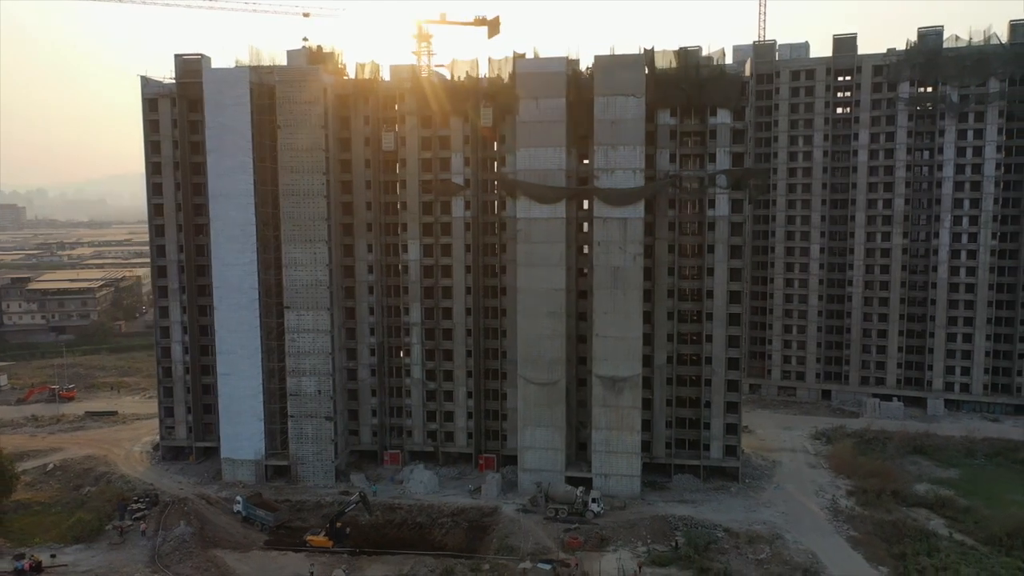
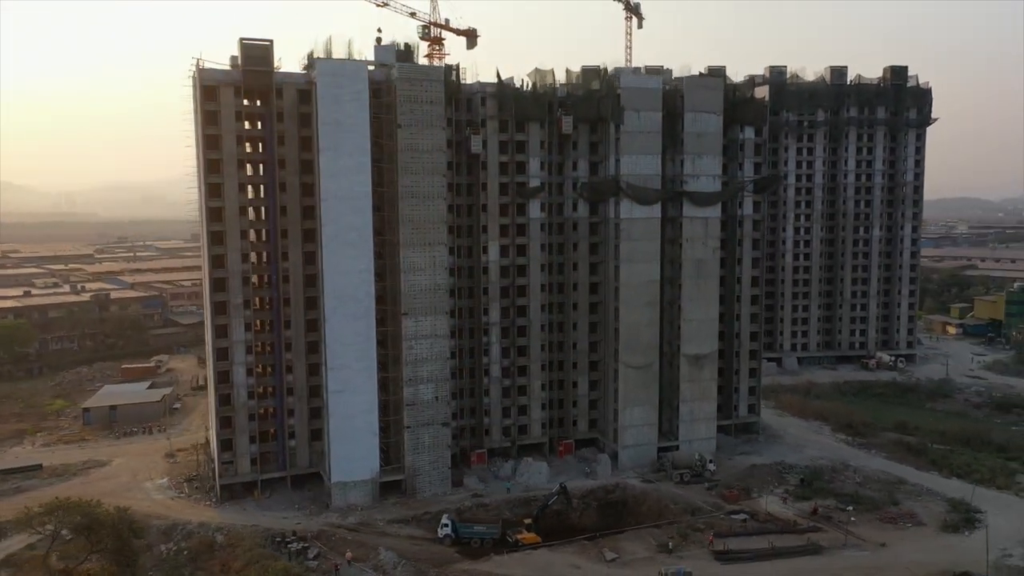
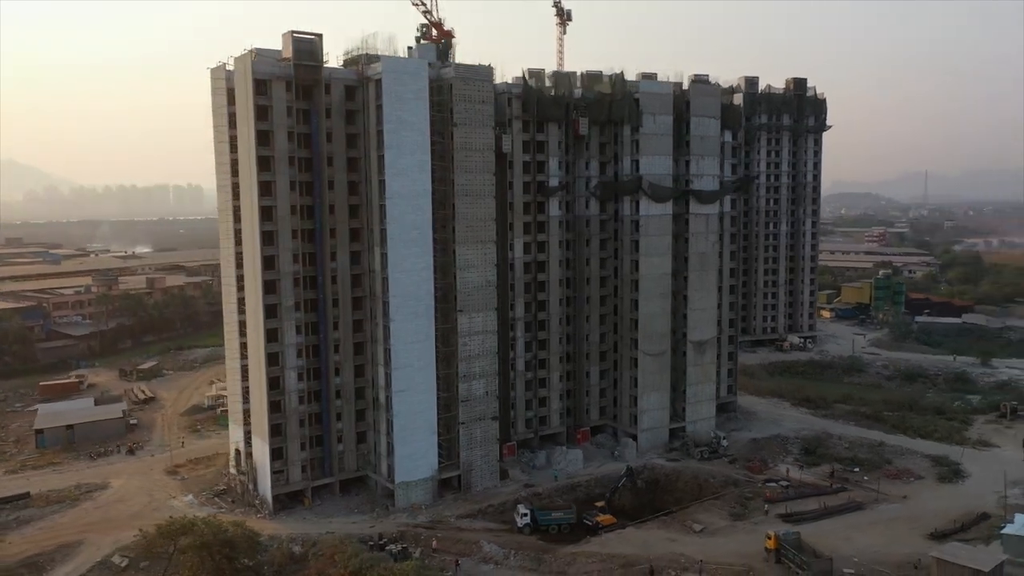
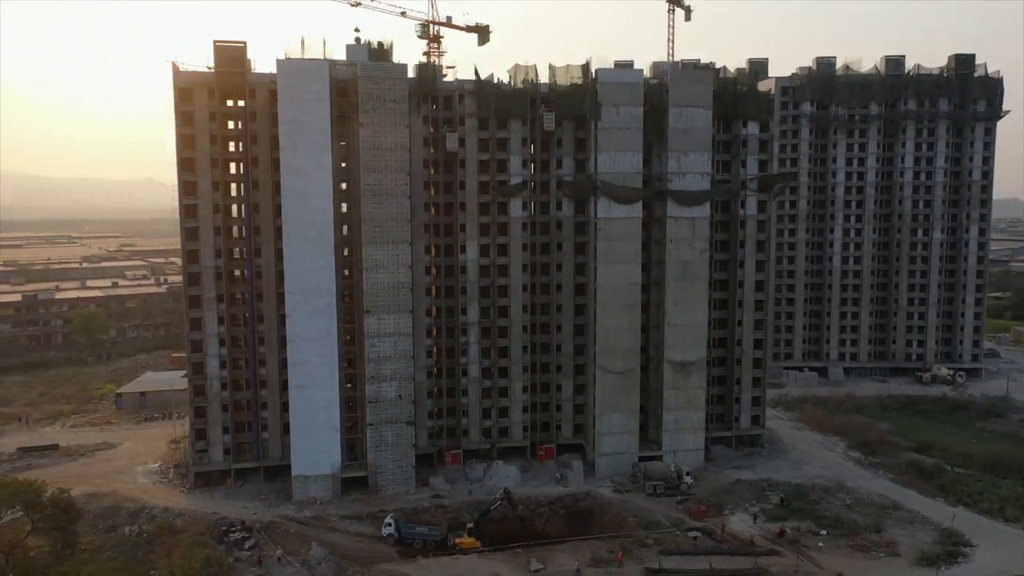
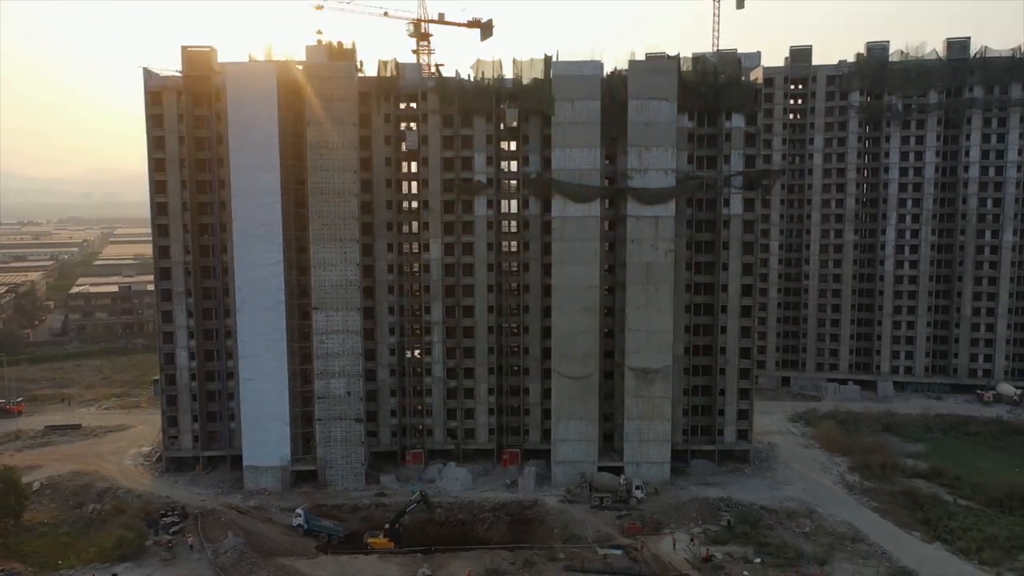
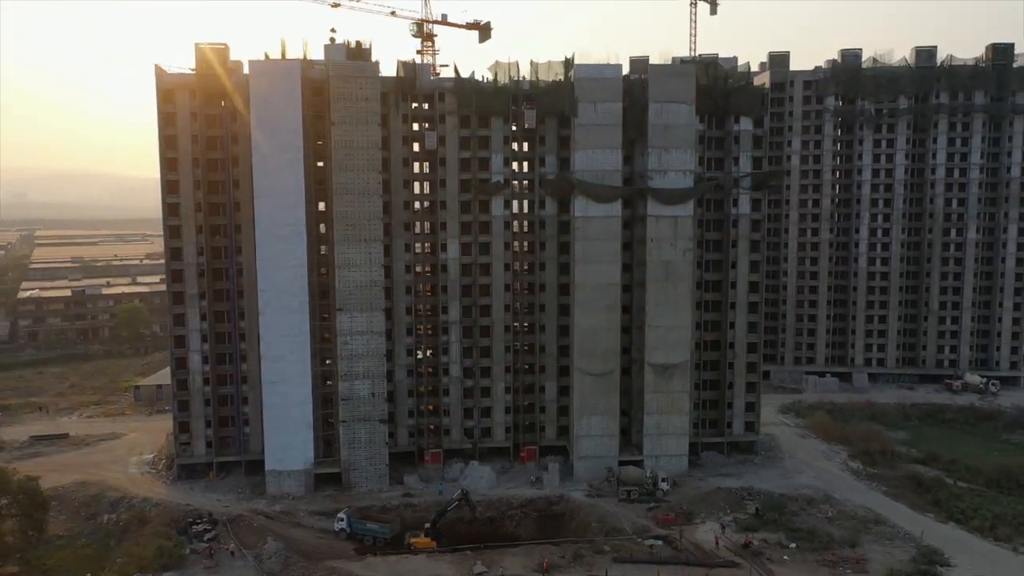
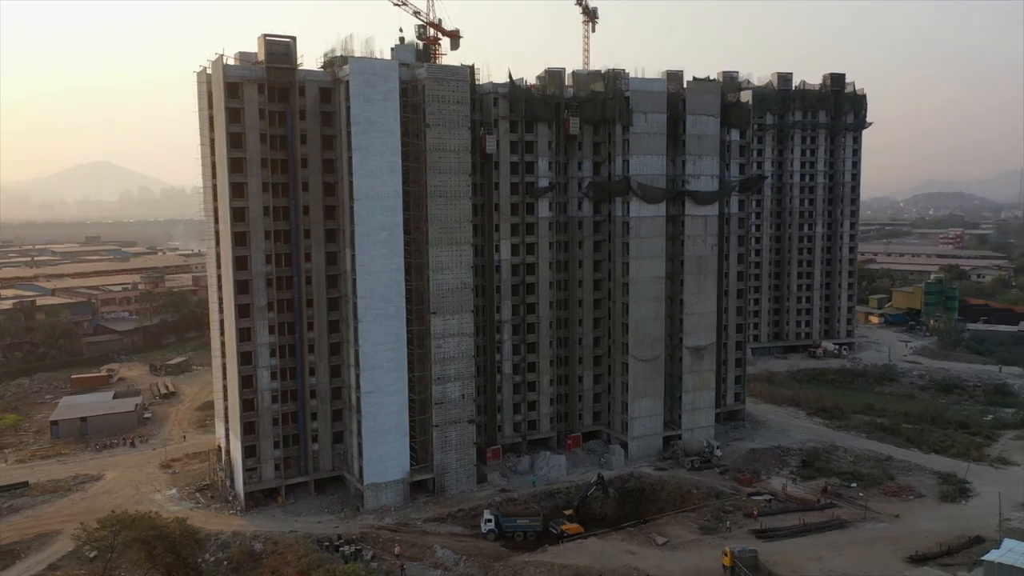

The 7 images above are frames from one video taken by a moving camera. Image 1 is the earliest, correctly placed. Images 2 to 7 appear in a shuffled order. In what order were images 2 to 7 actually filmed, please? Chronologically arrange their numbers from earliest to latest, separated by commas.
5, 6, 4, 2, 7, 3
